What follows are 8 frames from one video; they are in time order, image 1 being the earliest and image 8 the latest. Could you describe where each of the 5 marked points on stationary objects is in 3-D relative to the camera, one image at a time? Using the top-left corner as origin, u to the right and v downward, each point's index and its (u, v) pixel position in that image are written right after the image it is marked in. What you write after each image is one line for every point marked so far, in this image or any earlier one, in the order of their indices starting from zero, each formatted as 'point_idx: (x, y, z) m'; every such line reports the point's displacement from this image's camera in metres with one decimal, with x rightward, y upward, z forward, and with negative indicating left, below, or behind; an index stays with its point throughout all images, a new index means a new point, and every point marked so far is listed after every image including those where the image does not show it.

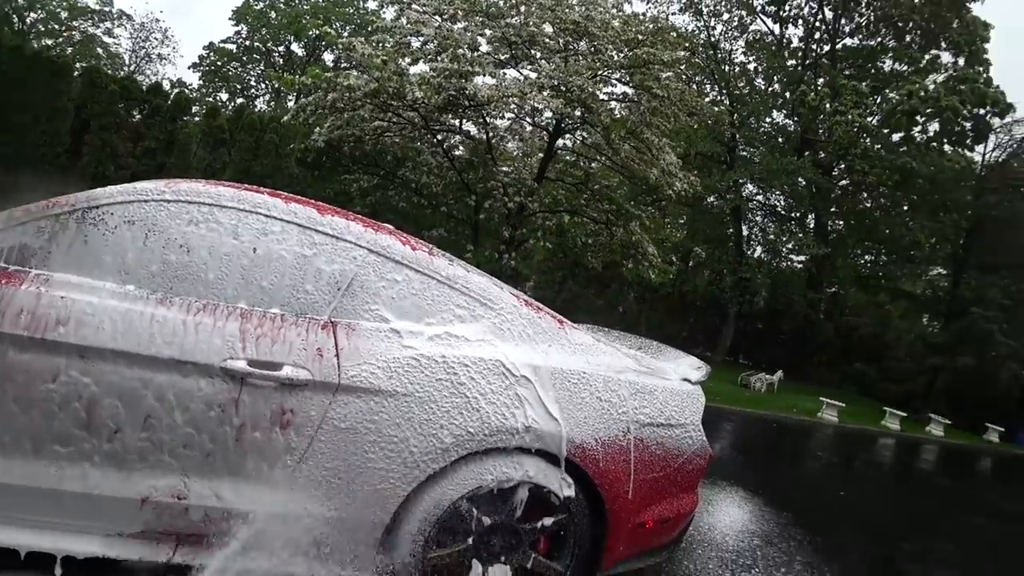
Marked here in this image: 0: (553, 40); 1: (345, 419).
0: (+0.4, +2.7, +7.6) m
1: (-0.6, -0.4, +2.4) m
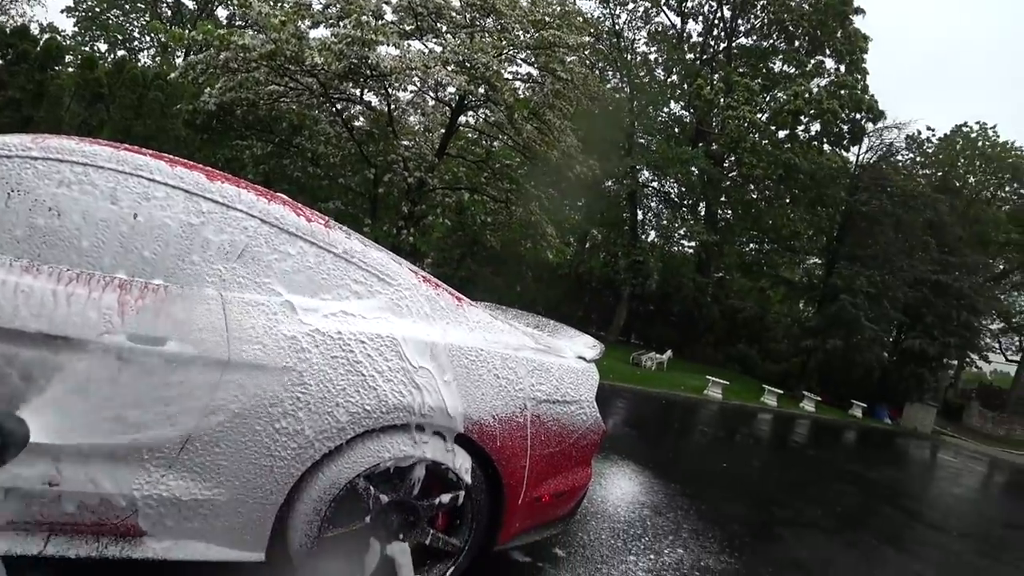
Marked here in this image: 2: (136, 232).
0: (-0.6, +2.9, +7.5) m
1: (-0.9, -0.4, +2.3) m
2: (-1.3, +0.2, +2.4) m
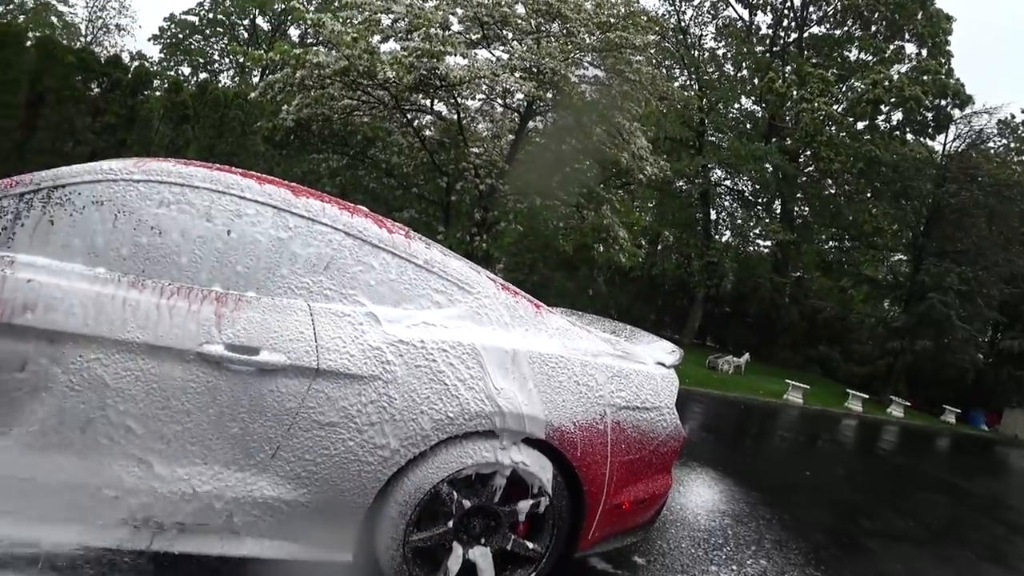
0: (+0.1, +2.9, +7.5) m
1: (-0.6, -0.4, +2.4) m
2: (-1.0, +0.1, +2.5) m
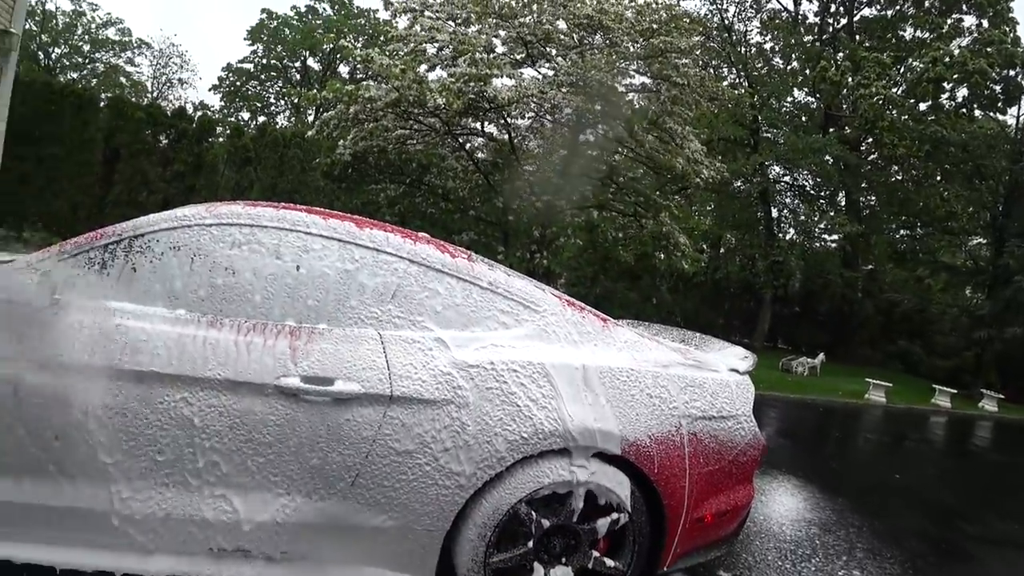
0: (+0.6, +2.7, +7.6) m
1: (-0.4, -0.5, +2.4) m
2: (-0.8, 0.0, +2.6) m
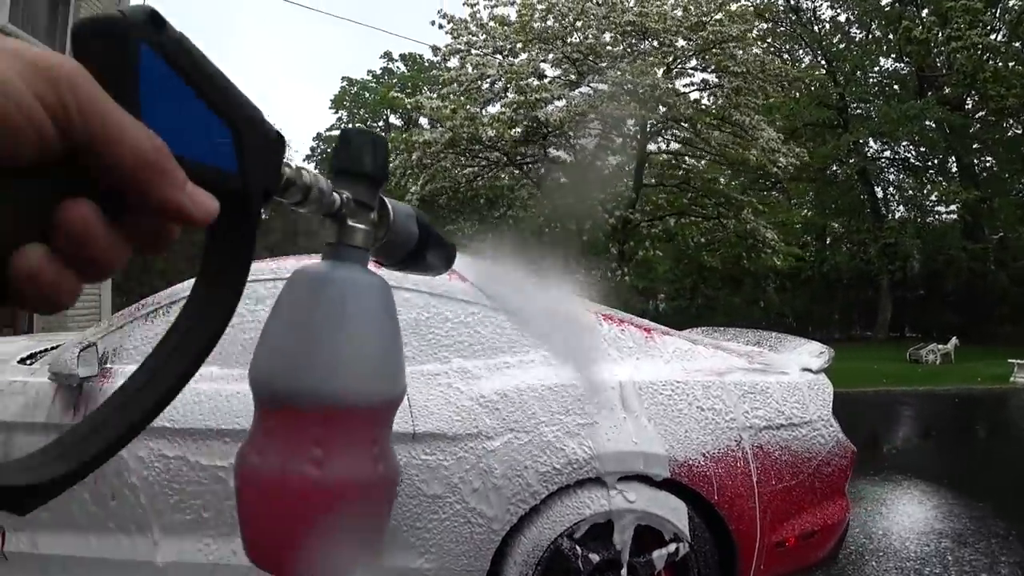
0: (+1.1, +2.5, +7.4) m
1: (-0.3, -0.6, +2.3) m
2: (-0.7, -0.2, +2.5) m
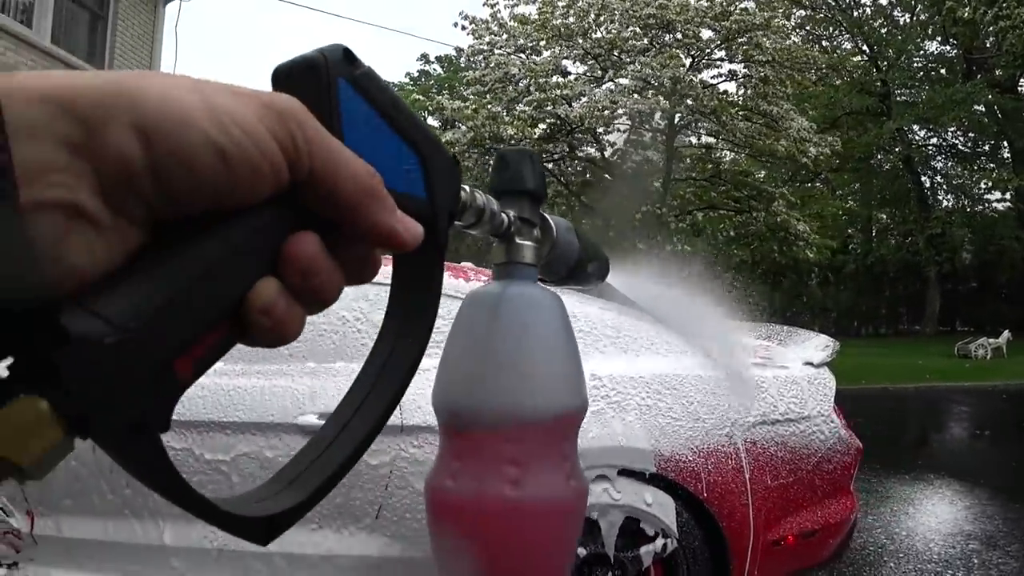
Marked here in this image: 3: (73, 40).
0: (+1.4, +2.6, +7.3) m
1: (-0.3, -0.6, +2.4) m
2: (-0.8, -0.2, +2.6) m
3: (-4.0, +2.3, +6.4) m
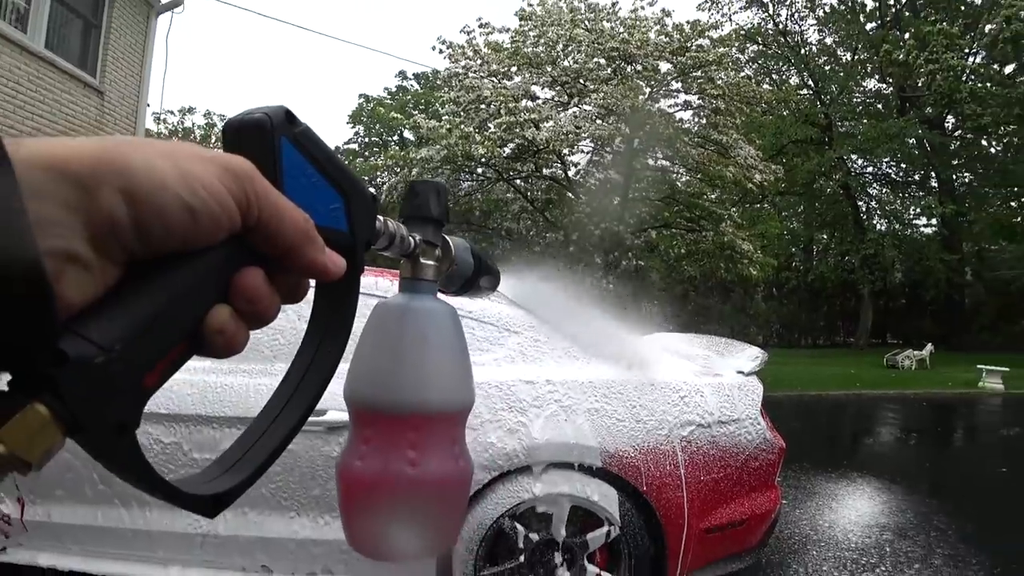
0: (+1.1, +2.5, +7.8) m
1: (-0.4, -0.7, +2.8) m
2: (-0.8, -0.2, +3.0) m
3: (-4.3, +2.3, +6.6) m
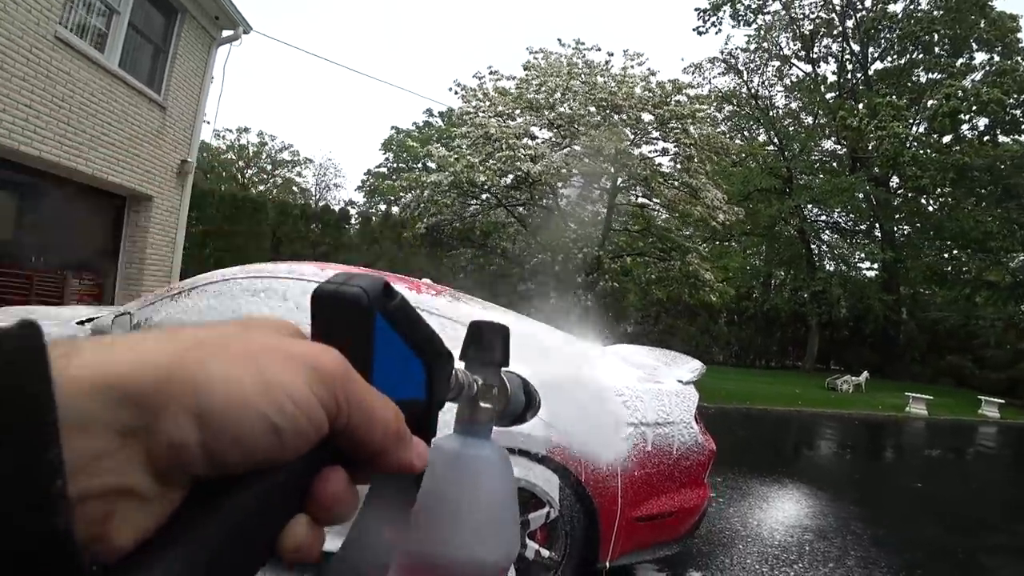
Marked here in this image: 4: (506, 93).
0: (+1.1, +2.2, +9.0) m
1: (-0.5, -0.7, +3.8) m
2: (-0.9, -0.3, +4.0) m
3: (-4.2, +2.4, +7.6) m
4: (-0.1, +2.7, +9.4) m
